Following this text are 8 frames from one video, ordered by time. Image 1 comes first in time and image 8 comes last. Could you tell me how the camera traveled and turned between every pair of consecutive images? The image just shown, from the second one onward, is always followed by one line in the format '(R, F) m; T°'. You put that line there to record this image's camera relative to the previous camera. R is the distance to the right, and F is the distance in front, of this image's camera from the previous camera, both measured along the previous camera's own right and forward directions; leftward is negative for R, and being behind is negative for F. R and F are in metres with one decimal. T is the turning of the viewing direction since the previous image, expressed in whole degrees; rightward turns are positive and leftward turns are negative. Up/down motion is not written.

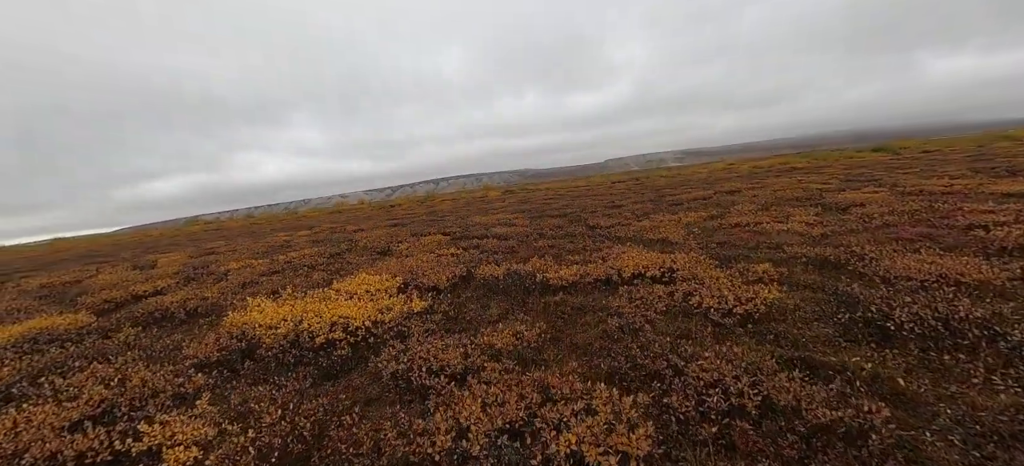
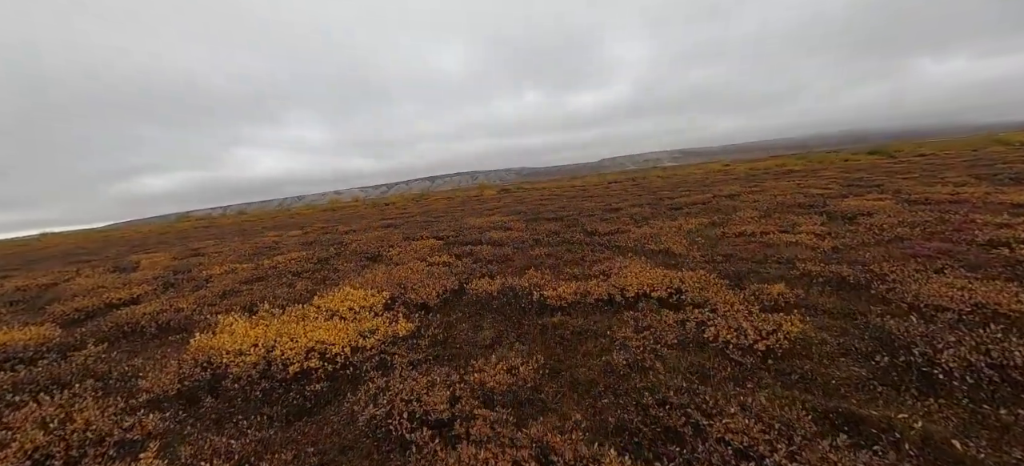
(0.0, +1.5) m; +1°
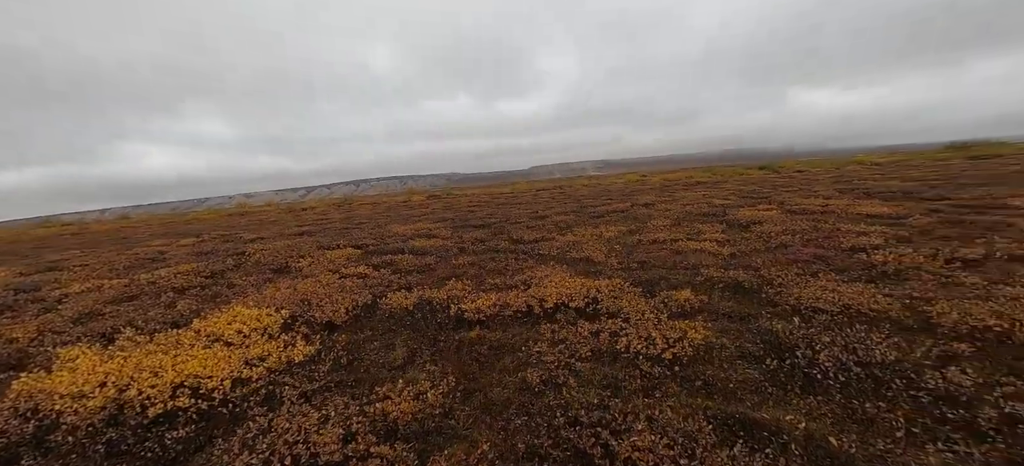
(+0.8, +0.8) m; +10°
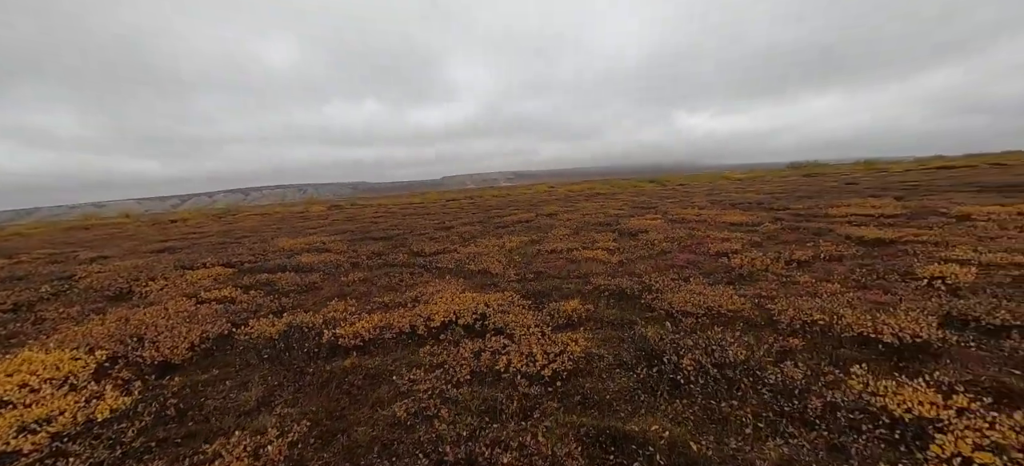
(+1.4, +0.8) m; +13°
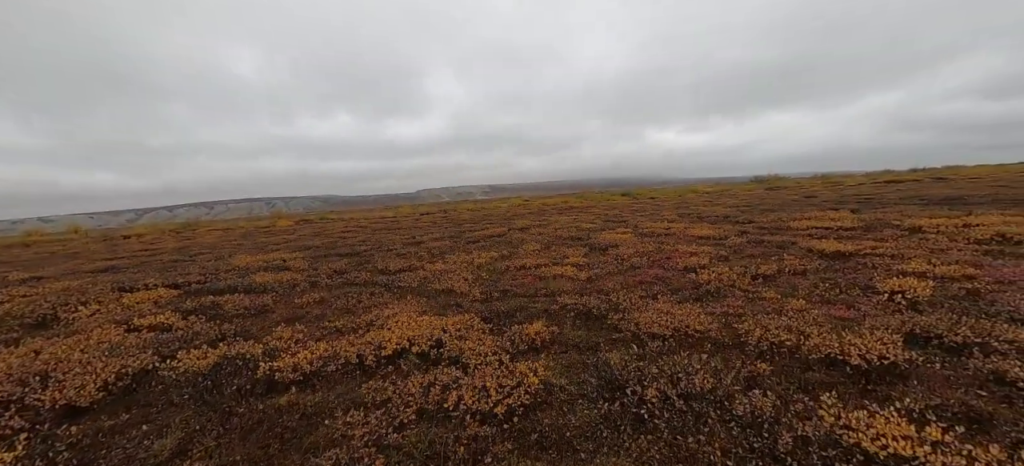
(+0.7, +0.9) m; +4°
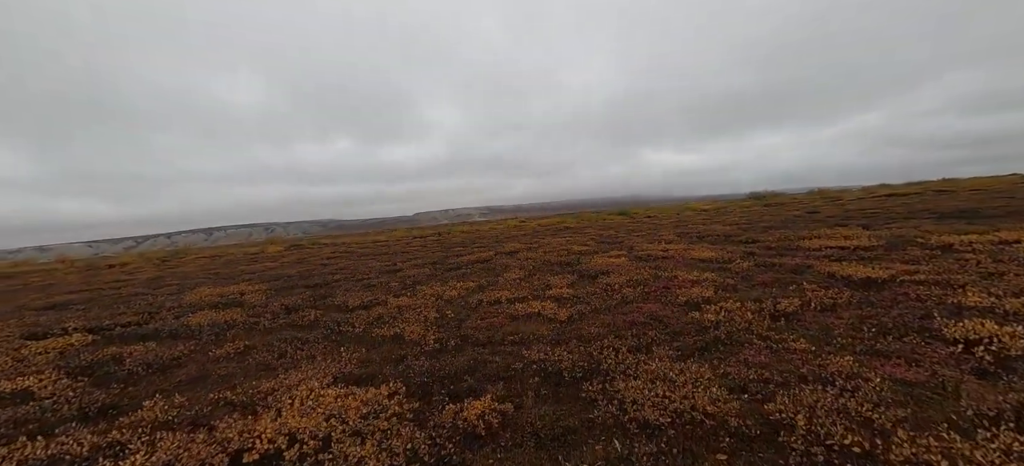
(+2.0, +4.3) m; 0°
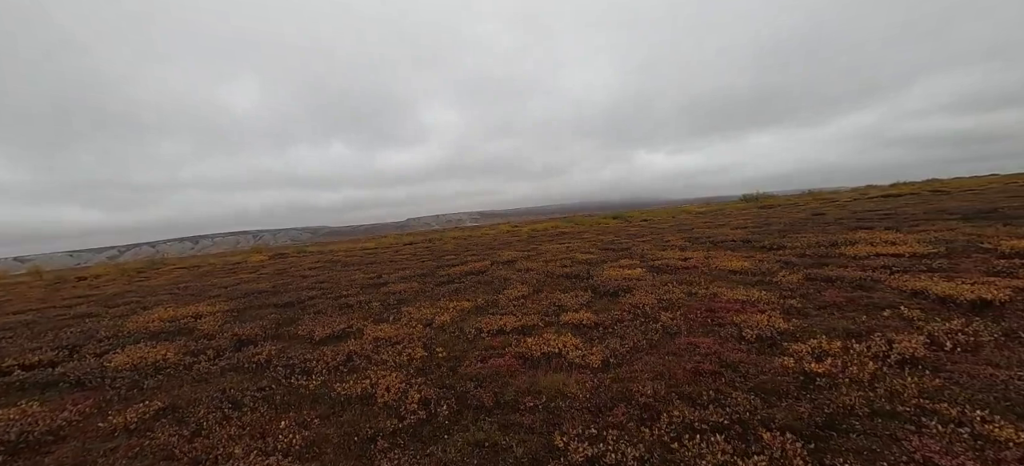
(-0.8, +5.4) m; +1°
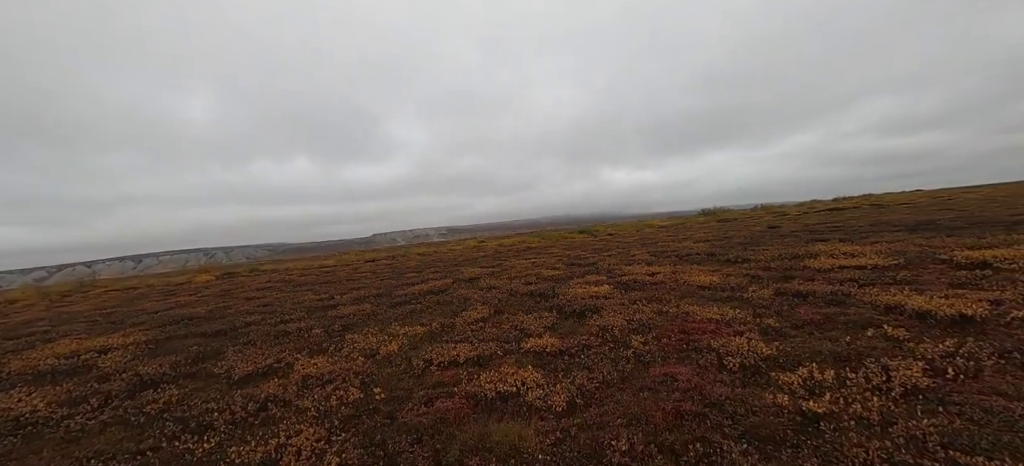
(+0.8, +2.4) m; +5°
